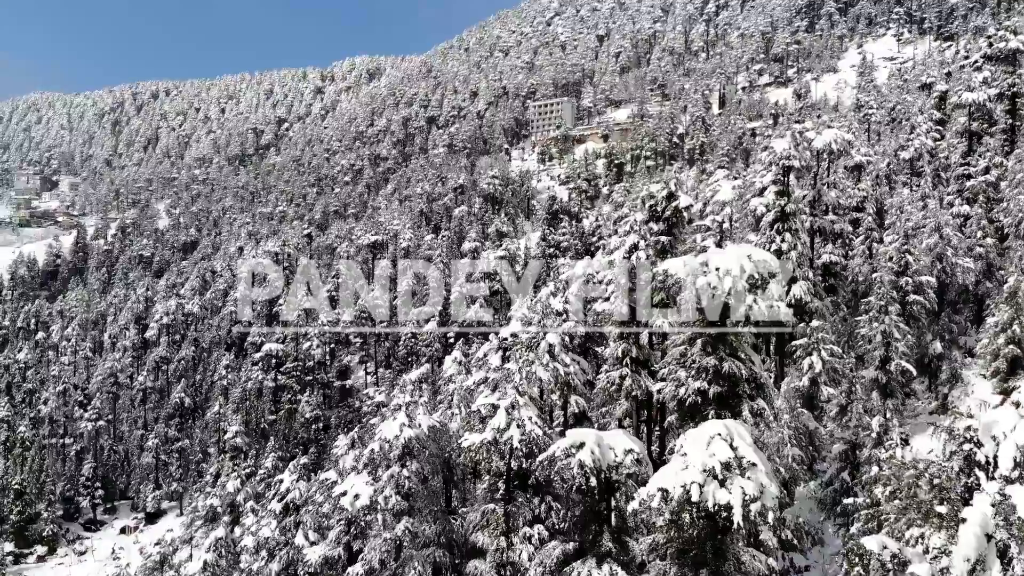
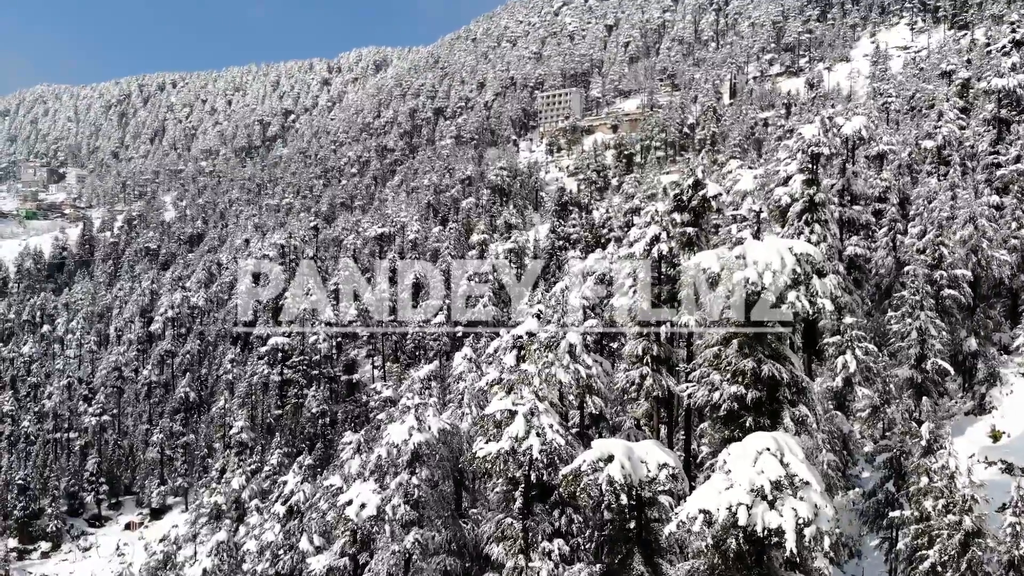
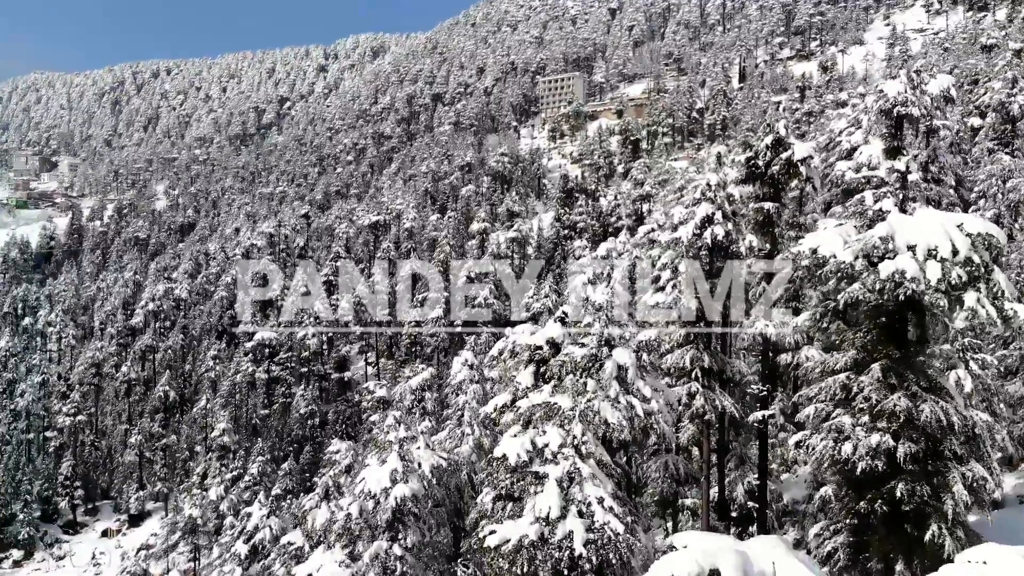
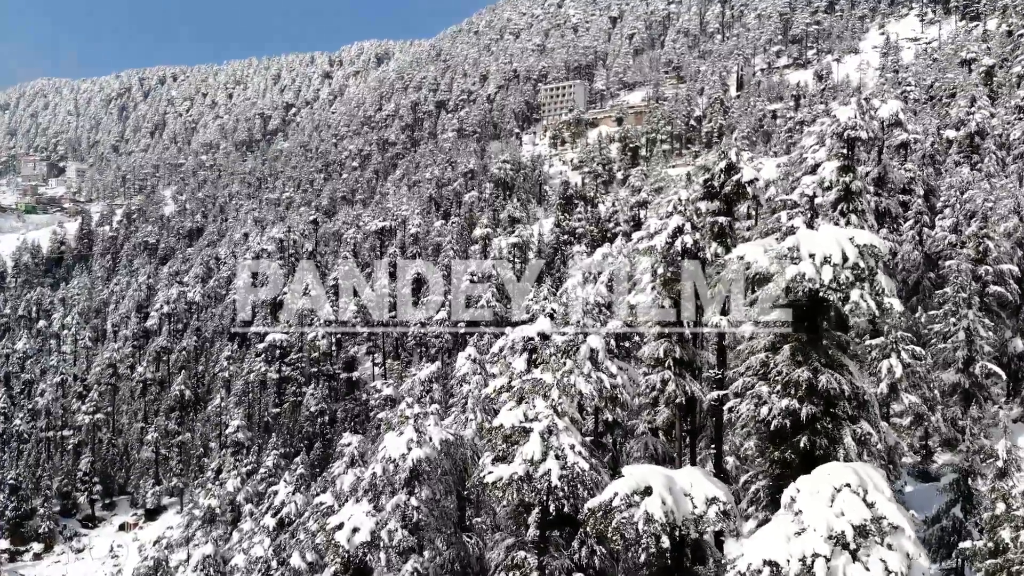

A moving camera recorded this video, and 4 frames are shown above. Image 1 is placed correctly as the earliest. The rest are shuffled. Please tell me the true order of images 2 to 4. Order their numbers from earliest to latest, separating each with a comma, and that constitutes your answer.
2, 4, 3
